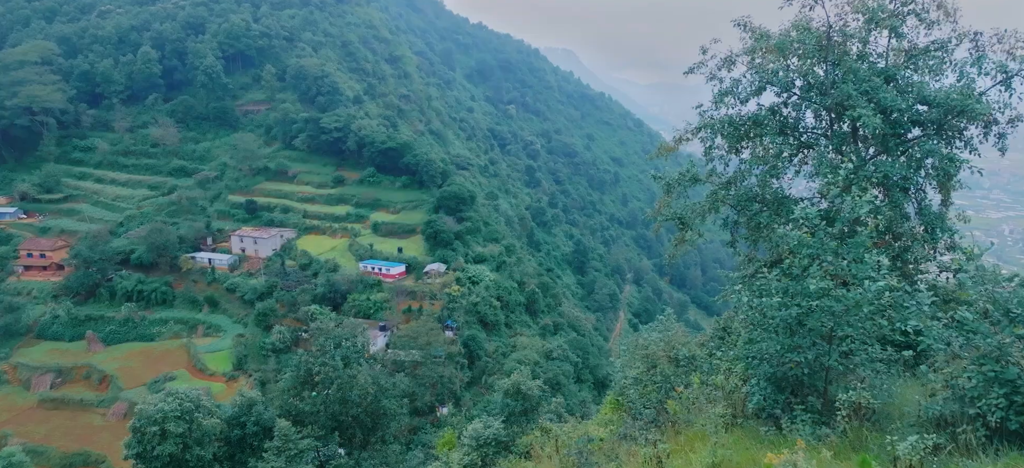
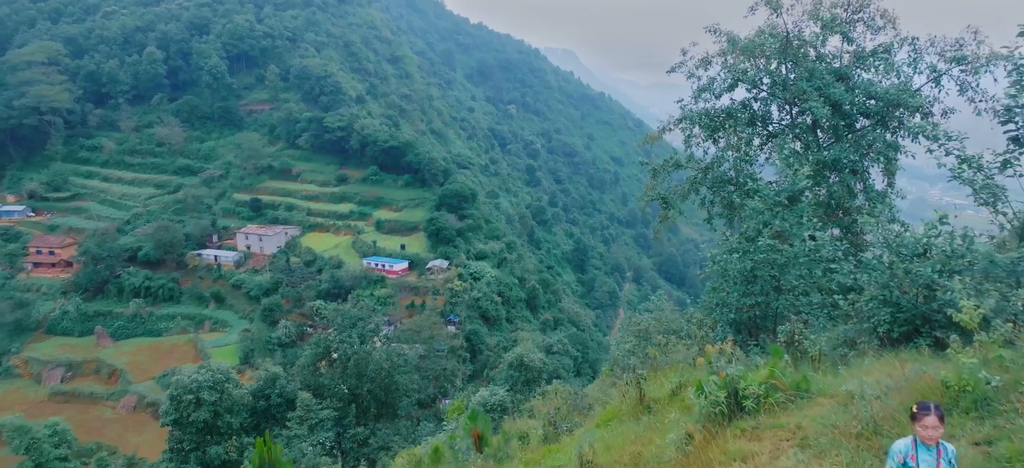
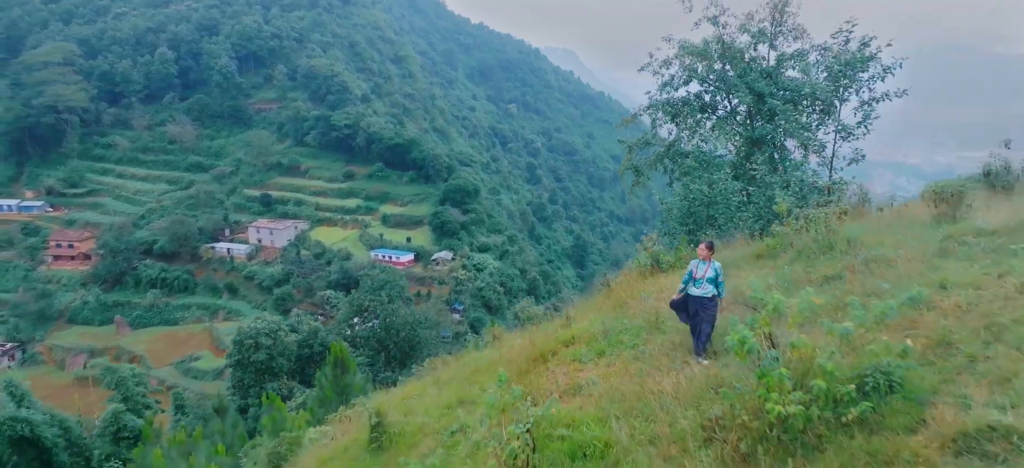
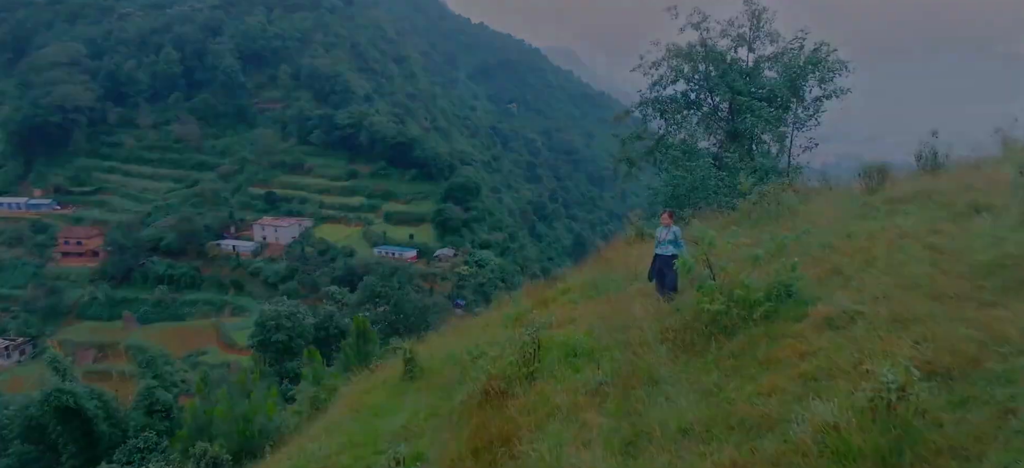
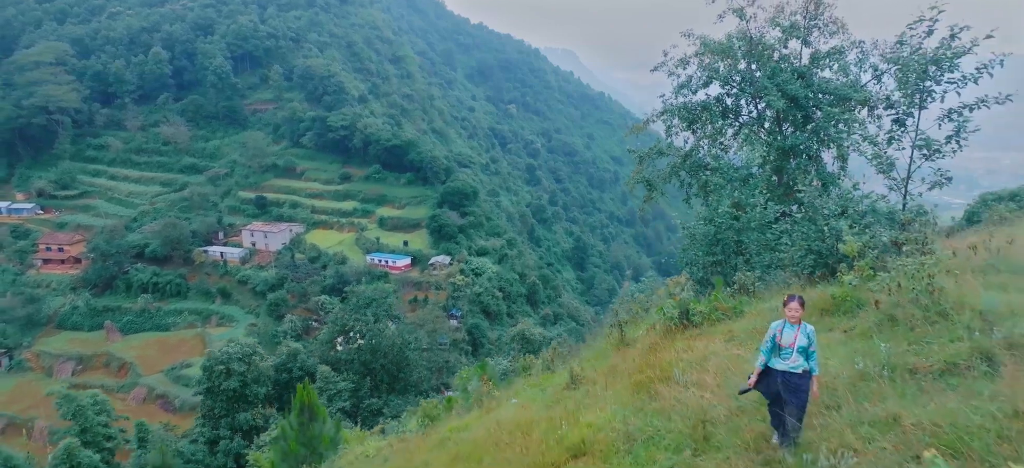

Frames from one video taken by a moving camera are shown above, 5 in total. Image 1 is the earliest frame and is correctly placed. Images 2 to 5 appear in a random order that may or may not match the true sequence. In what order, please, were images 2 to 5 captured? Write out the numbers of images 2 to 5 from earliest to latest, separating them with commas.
2, 5, 3, 4
